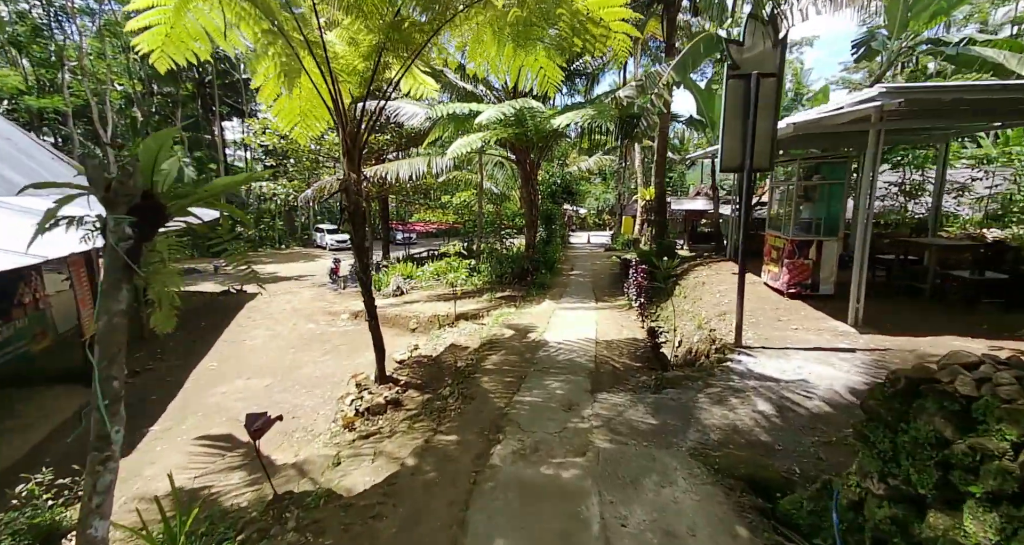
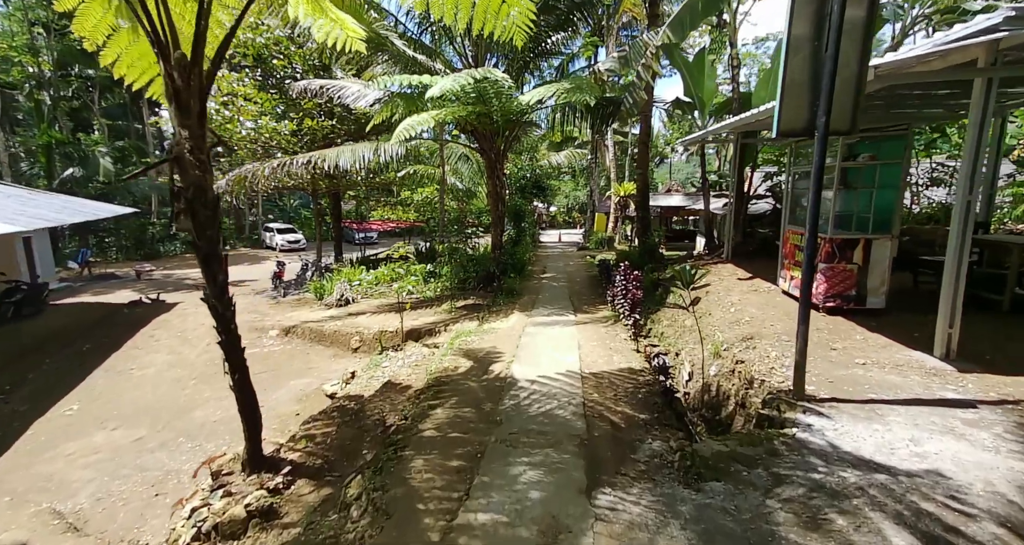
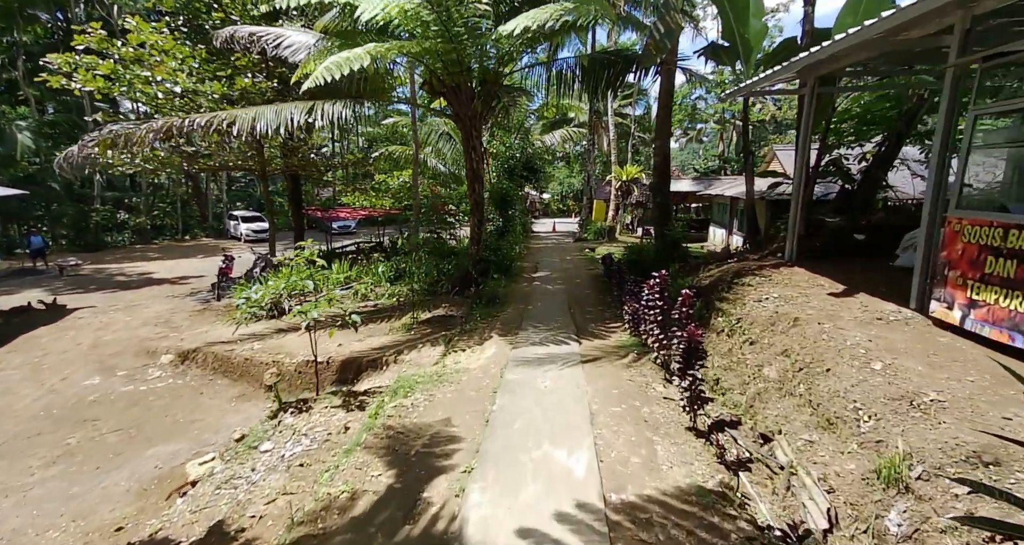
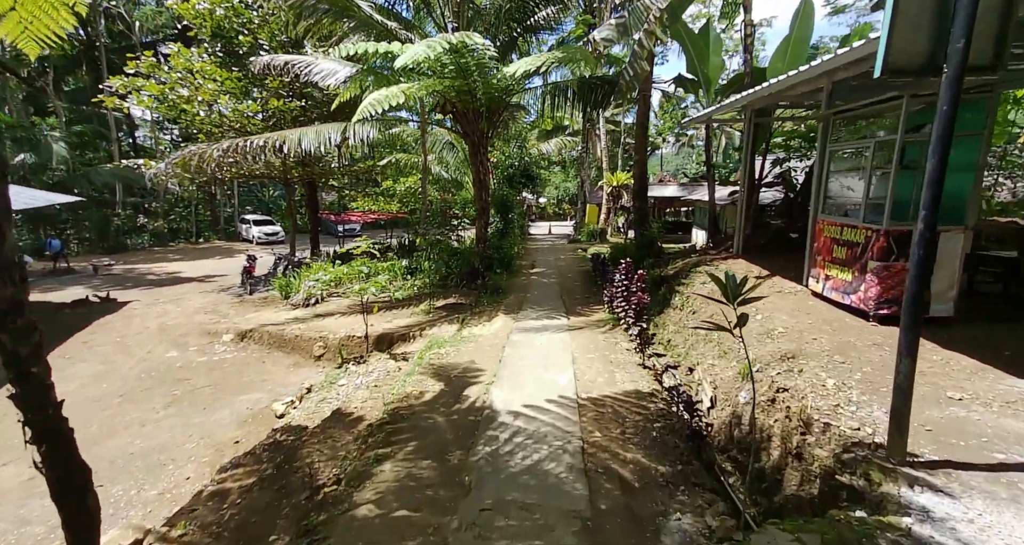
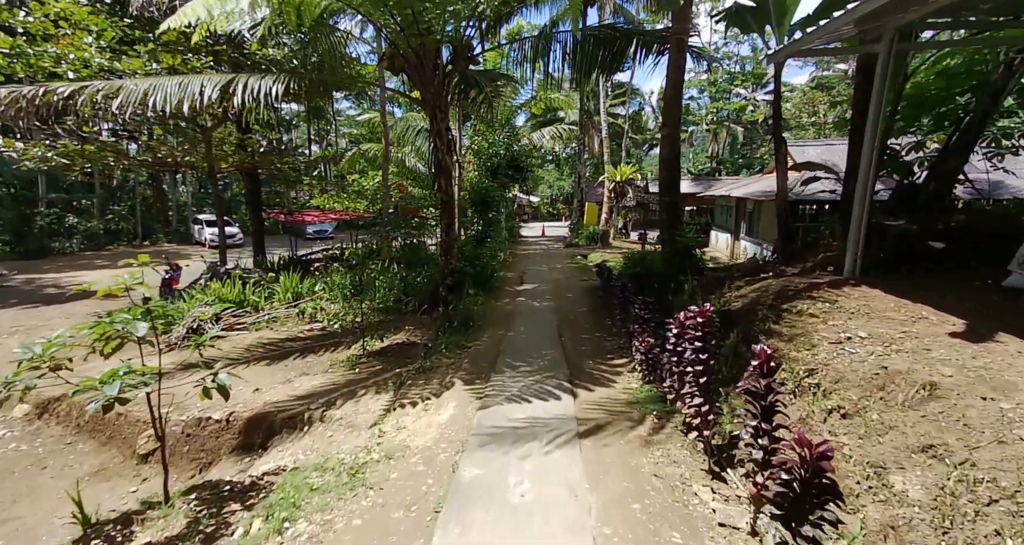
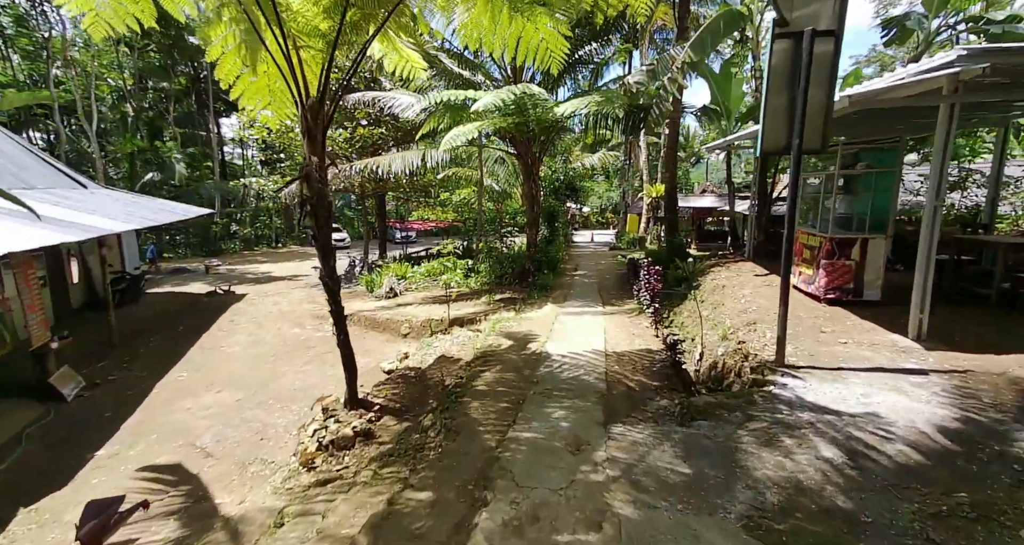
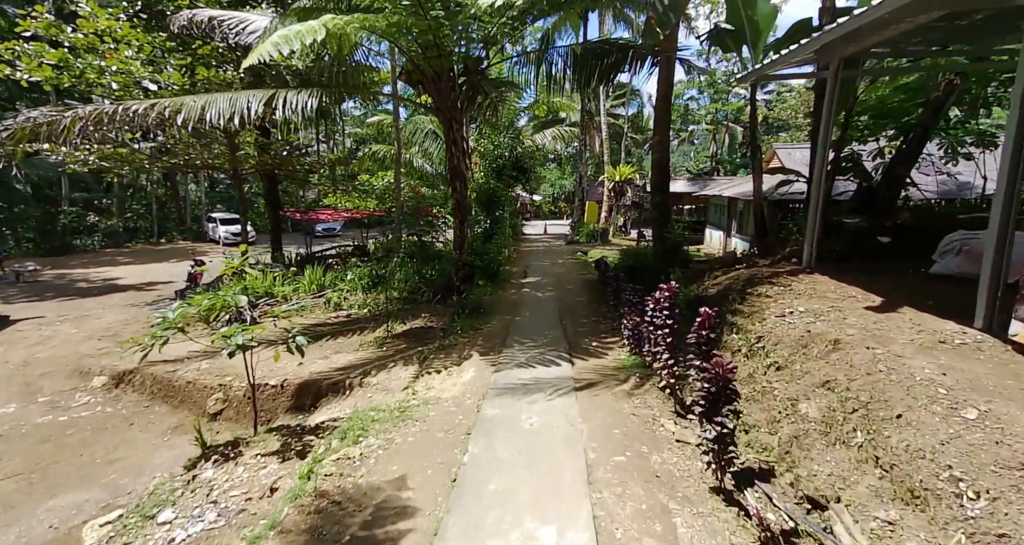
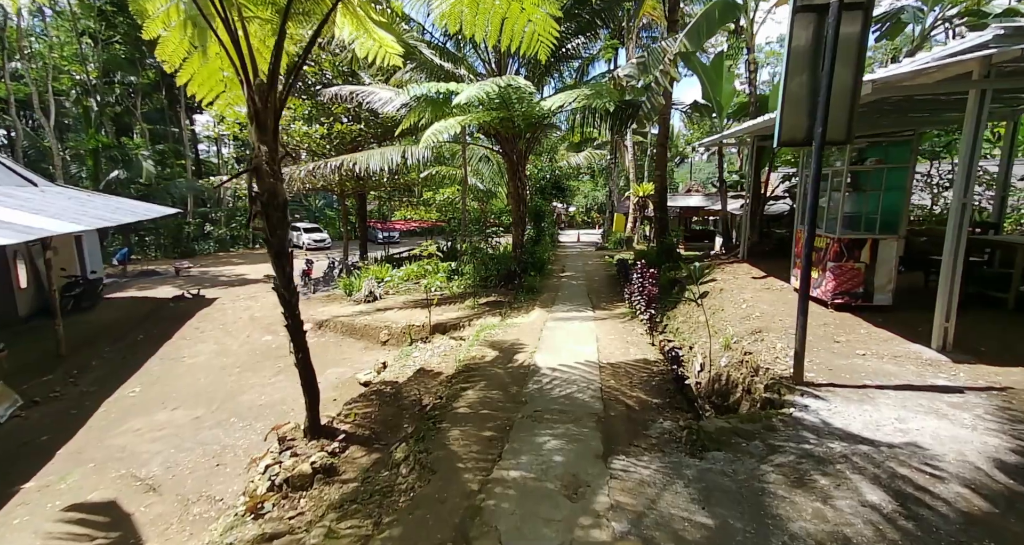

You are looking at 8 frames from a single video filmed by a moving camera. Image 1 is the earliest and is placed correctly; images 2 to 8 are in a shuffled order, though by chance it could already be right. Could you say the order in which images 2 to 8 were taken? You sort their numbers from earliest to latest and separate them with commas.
6, 8, 2, 4, 3, 7, 5
